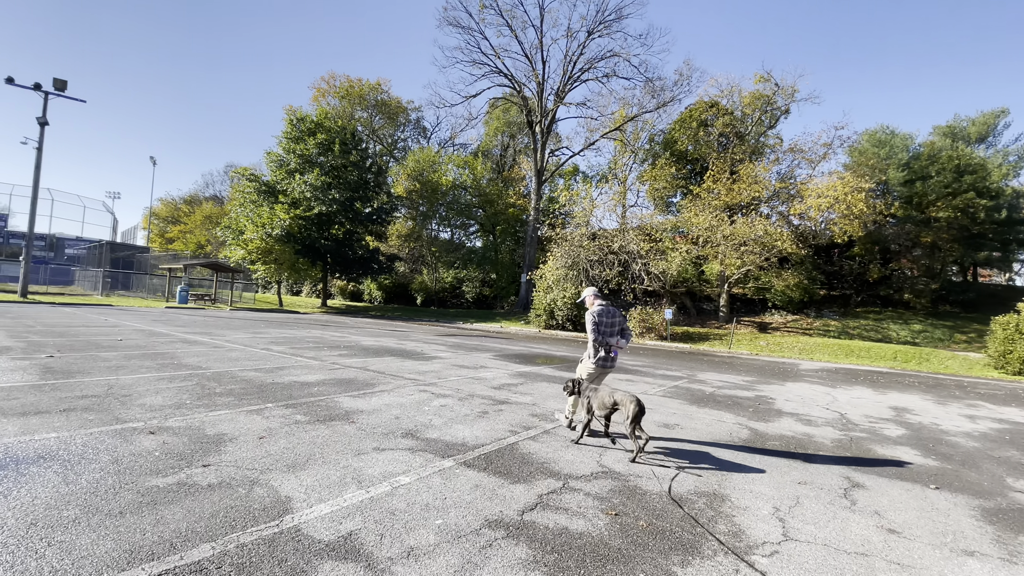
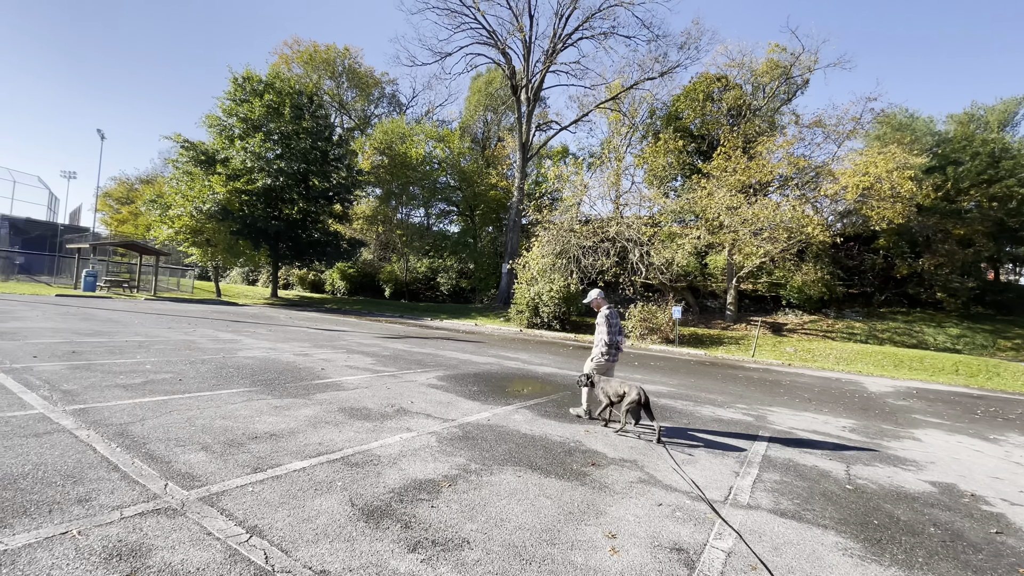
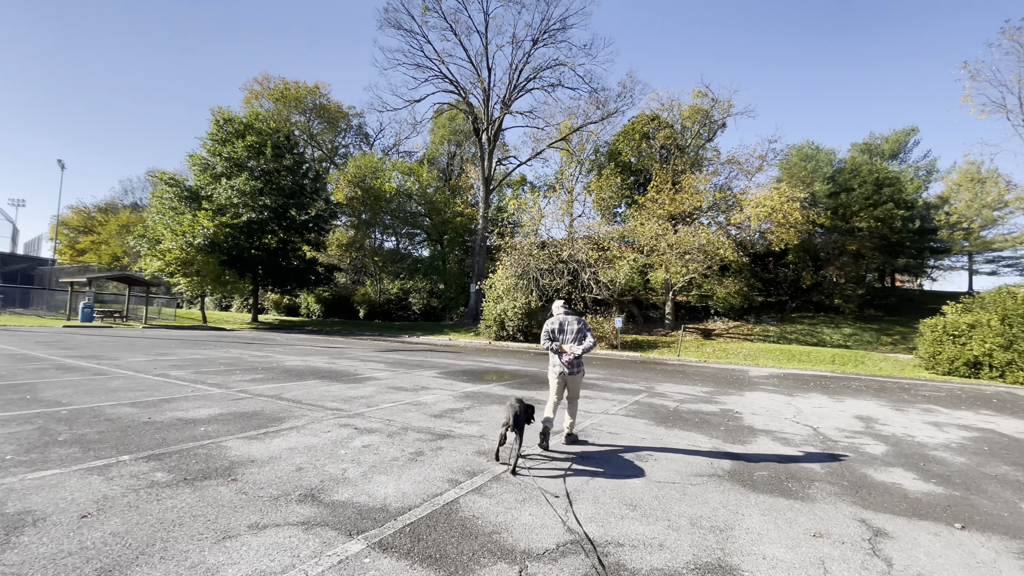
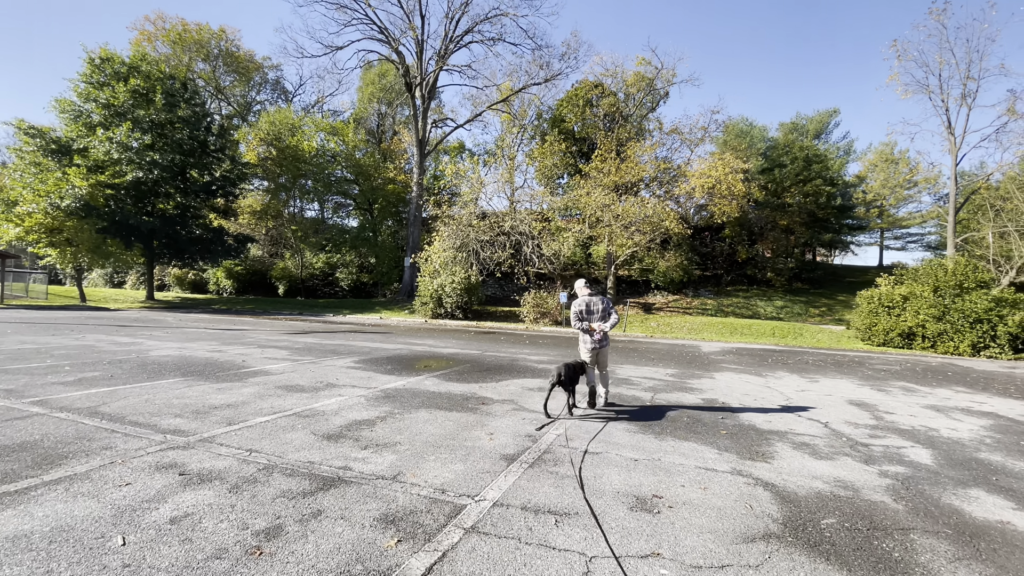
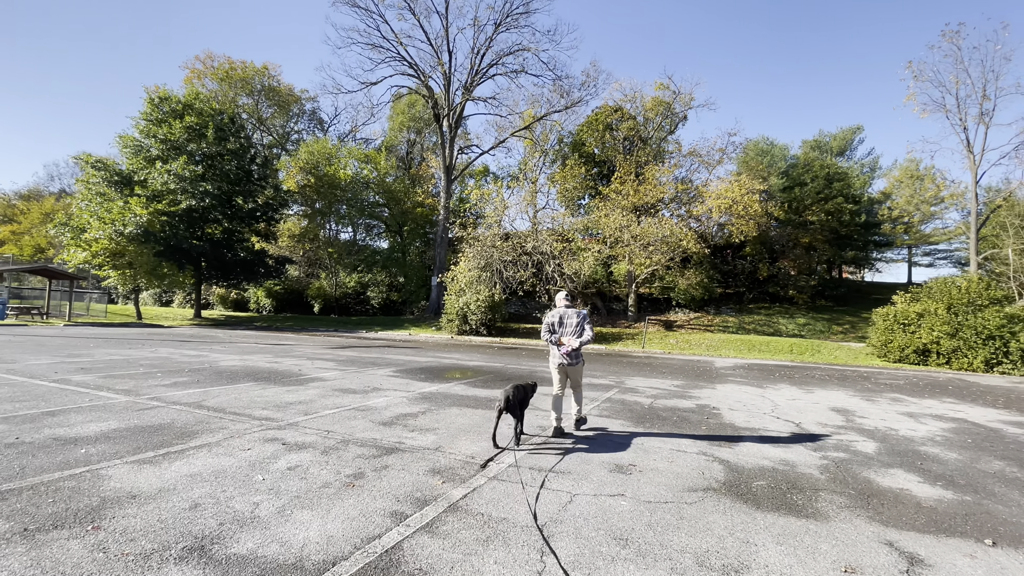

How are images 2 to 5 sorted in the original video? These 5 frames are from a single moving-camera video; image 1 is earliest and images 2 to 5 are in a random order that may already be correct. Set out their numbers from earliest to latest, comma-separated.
3, 5, 4, 2
